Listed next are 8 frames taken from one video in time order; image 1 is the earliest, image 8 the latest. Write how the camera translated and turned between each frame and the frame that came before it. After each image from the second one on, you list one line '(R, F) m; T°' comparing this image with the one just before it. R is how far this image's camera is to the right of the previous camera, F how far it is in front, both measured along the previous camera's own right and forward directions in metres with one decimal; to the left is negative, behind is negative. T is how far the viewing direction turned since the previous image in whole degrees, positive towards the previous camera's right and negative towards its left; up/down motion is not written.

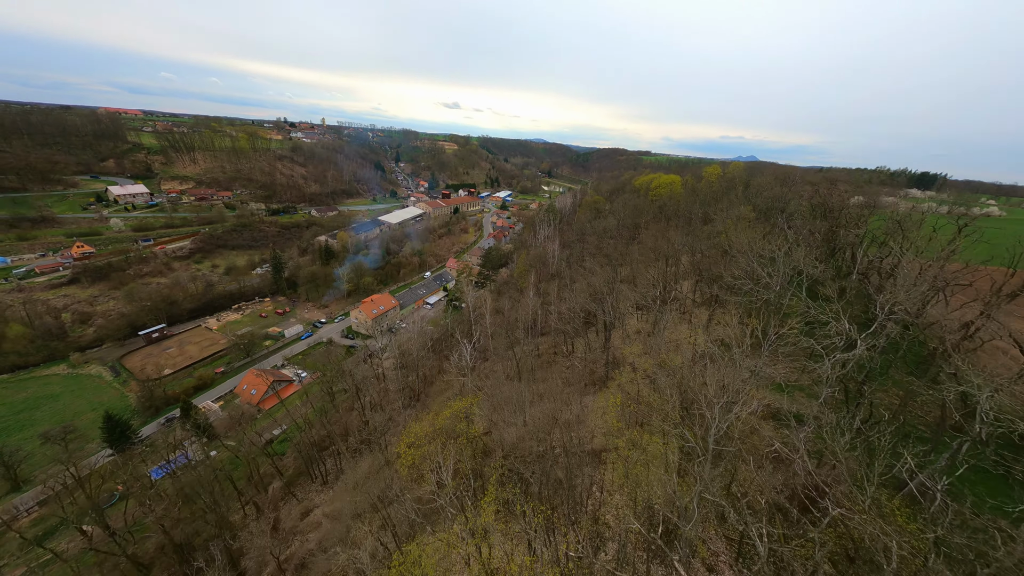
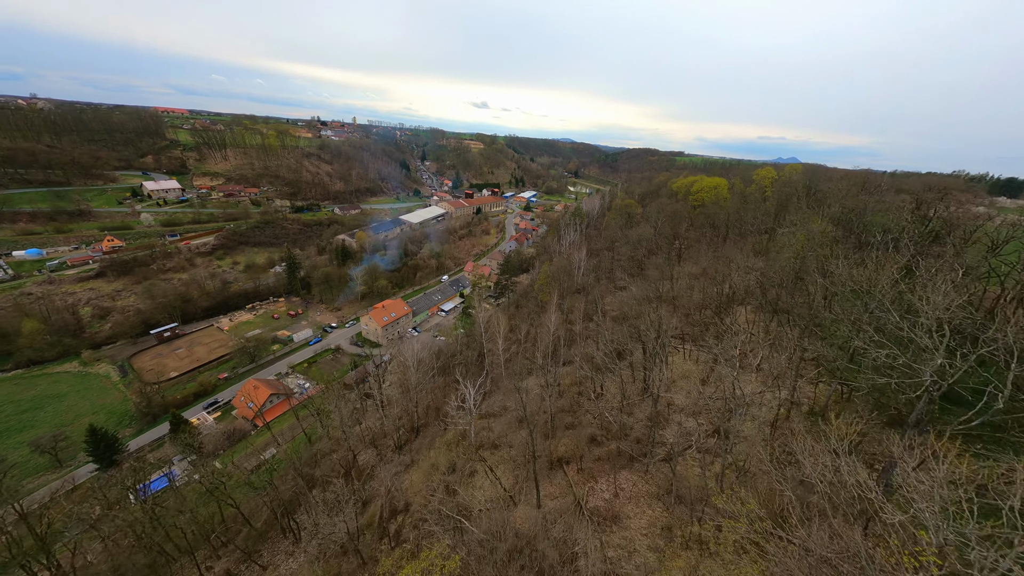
(+0.2, +4.3) m; -4°
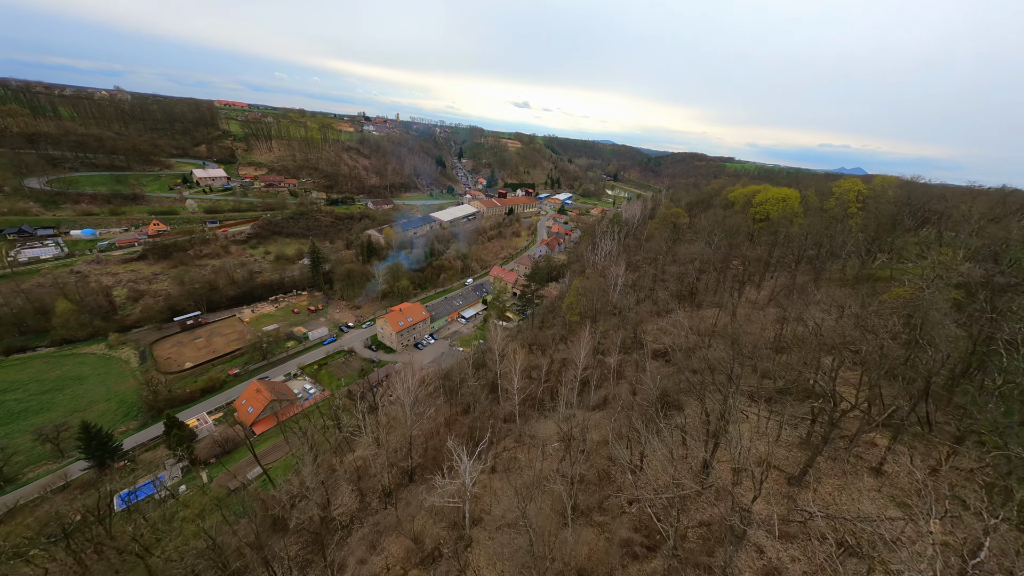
(+0.2, +4.3) m; -5°
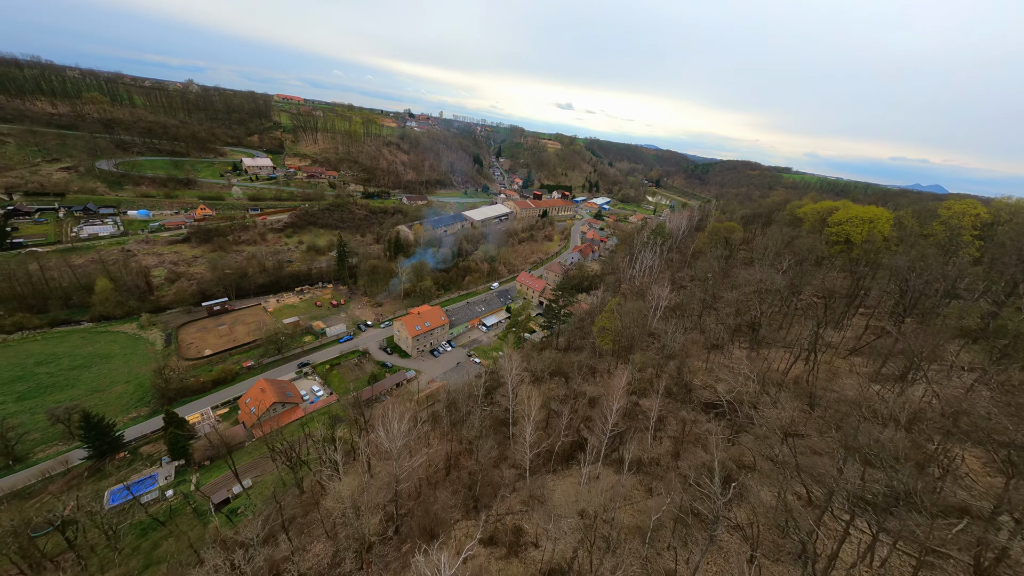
(+0.3, +3.7) m; -5°
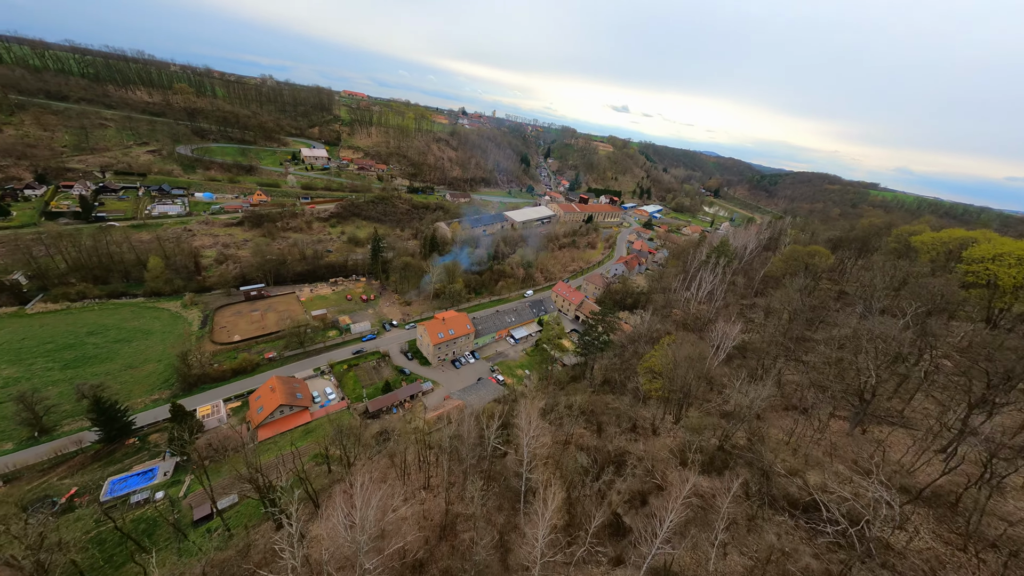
(+0.3, +4.2) m; -7°
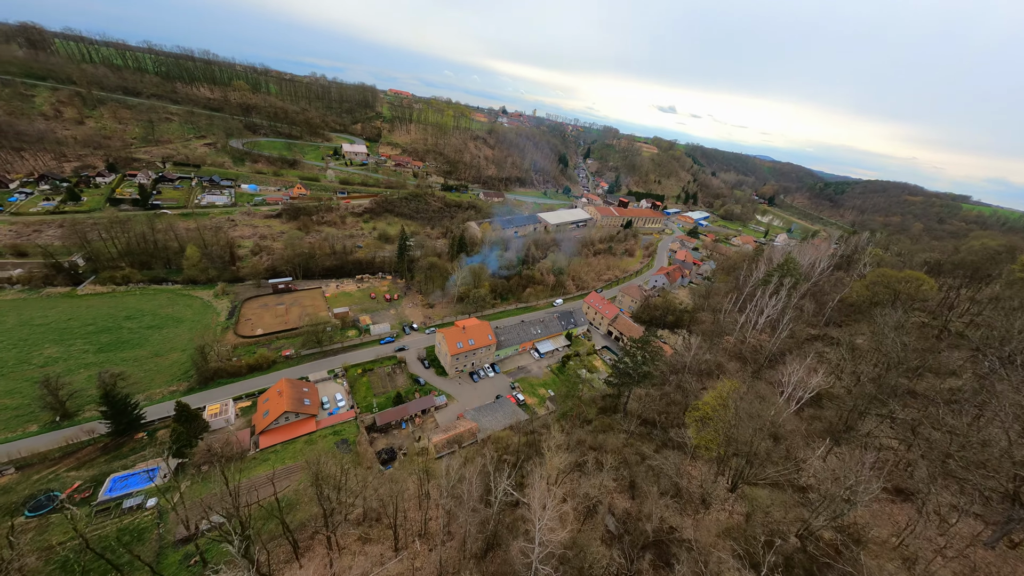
(+0.3, +3.4) m; -6°
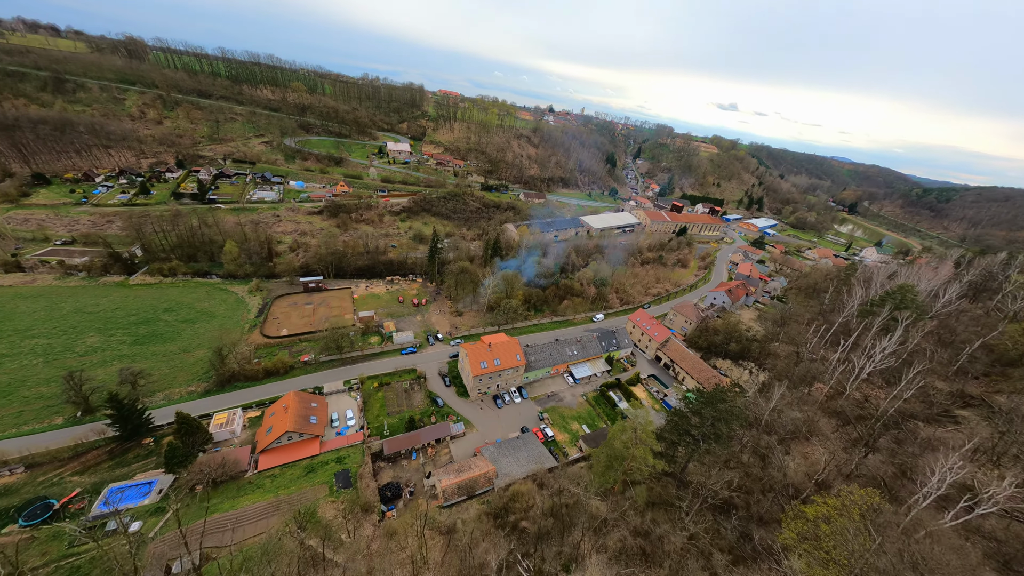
(+0.2, +4.5) m; -7°
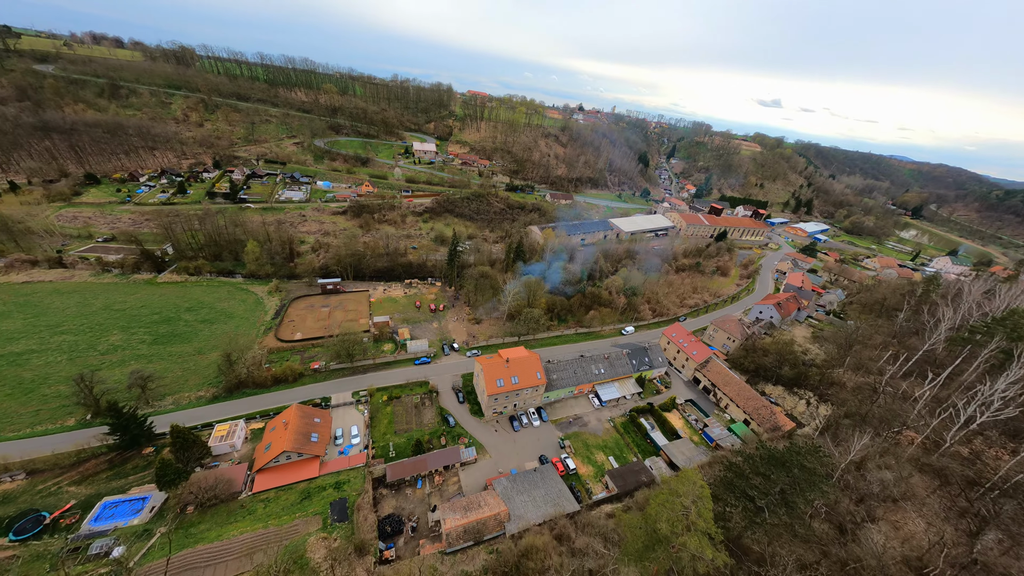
(+0.2, +3.1) m; -4°
